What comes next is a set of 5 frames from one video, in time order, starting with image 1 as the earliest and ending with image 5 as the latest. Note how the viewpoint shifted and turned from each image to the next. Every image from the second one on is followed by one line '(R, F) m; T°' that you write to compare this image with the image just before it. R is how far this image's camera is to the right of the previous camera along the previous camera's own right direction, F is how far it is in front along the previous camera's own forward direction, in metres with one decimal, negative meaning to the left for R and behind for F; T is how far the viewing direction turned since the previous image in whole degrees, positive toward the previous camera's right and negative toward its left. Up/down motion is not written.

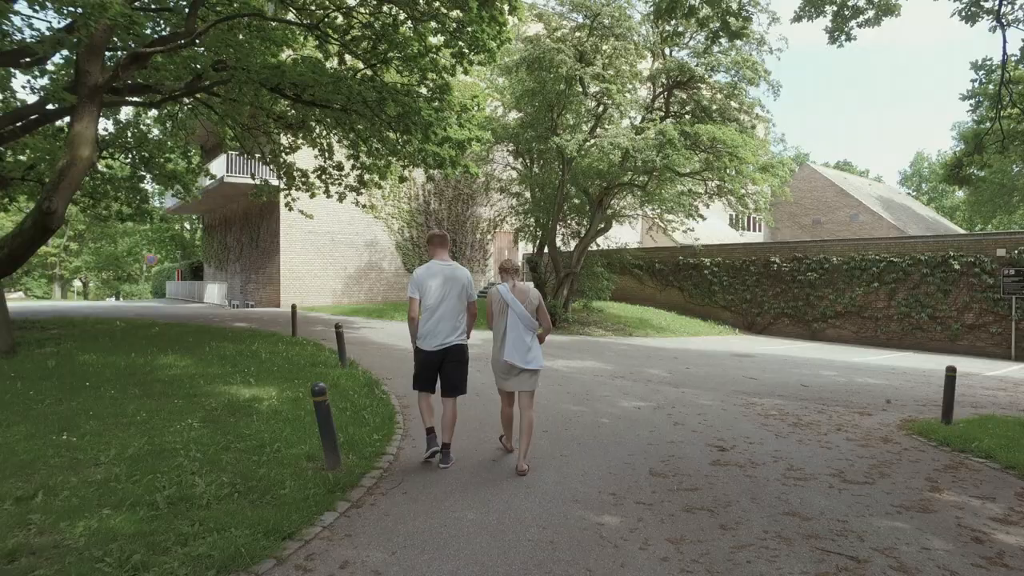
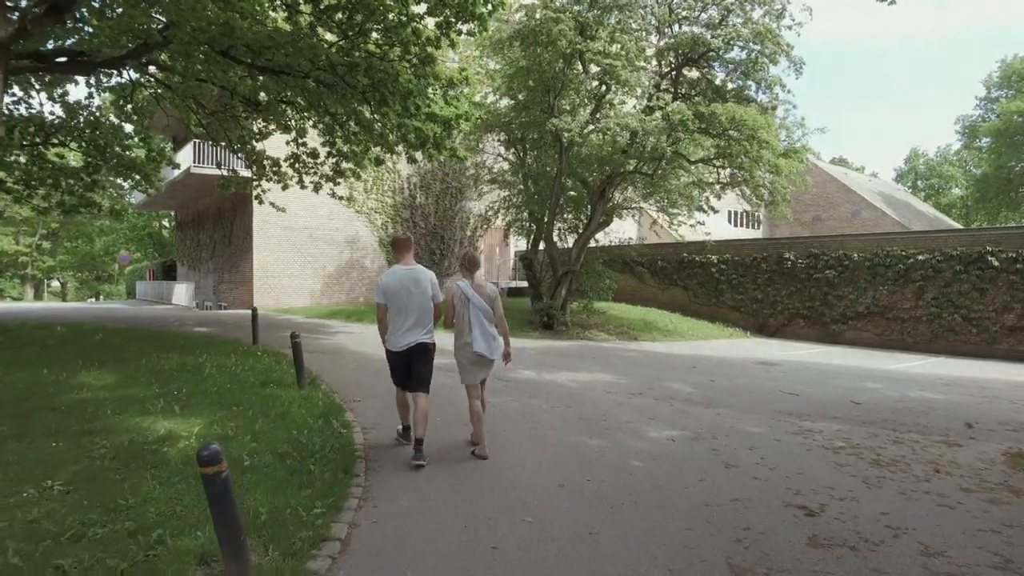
(-0.1, +1.7) m; +1°
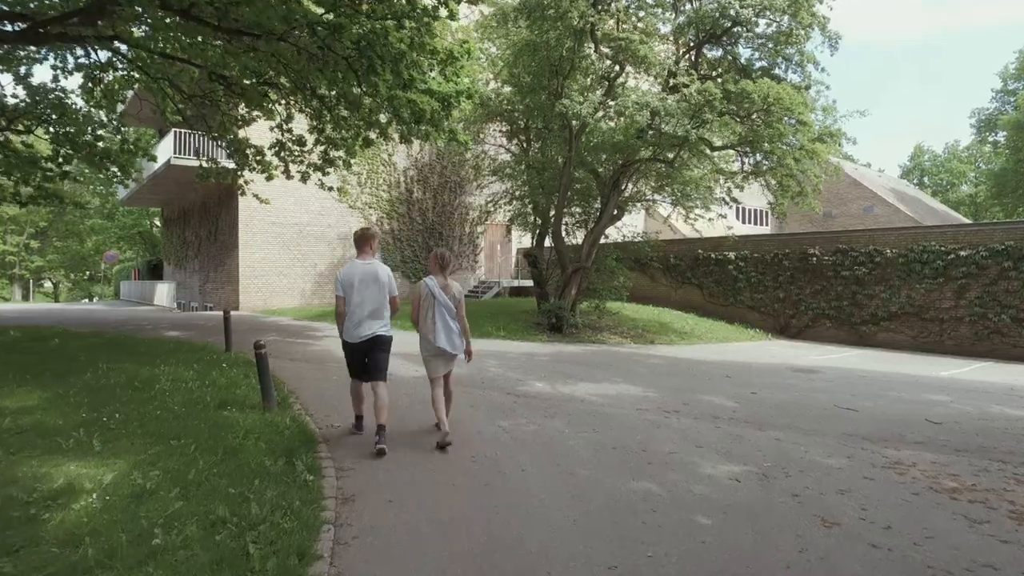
(-0.2, +1.4) m; 0°
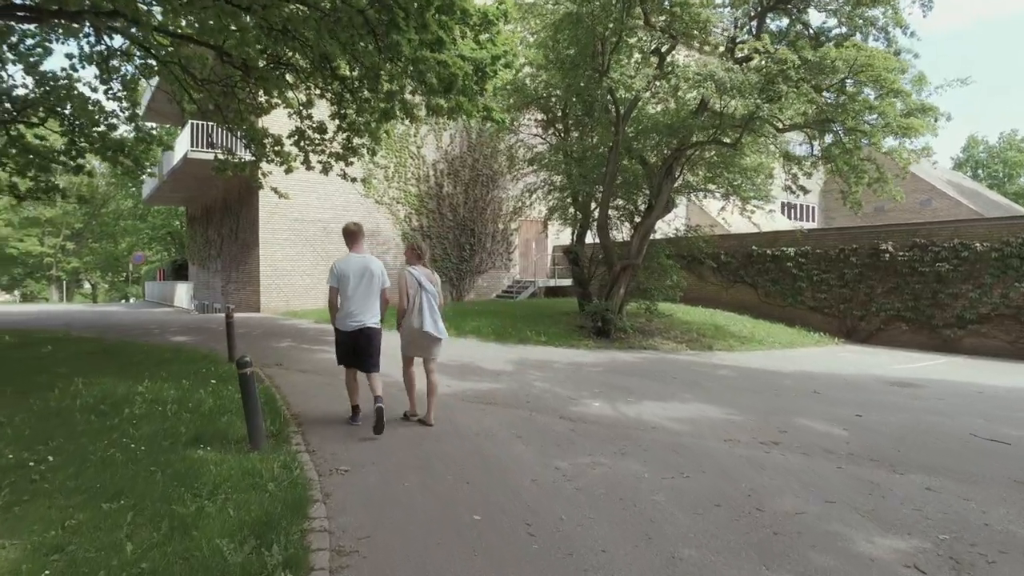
(-0.2, +1.5) m; -3°
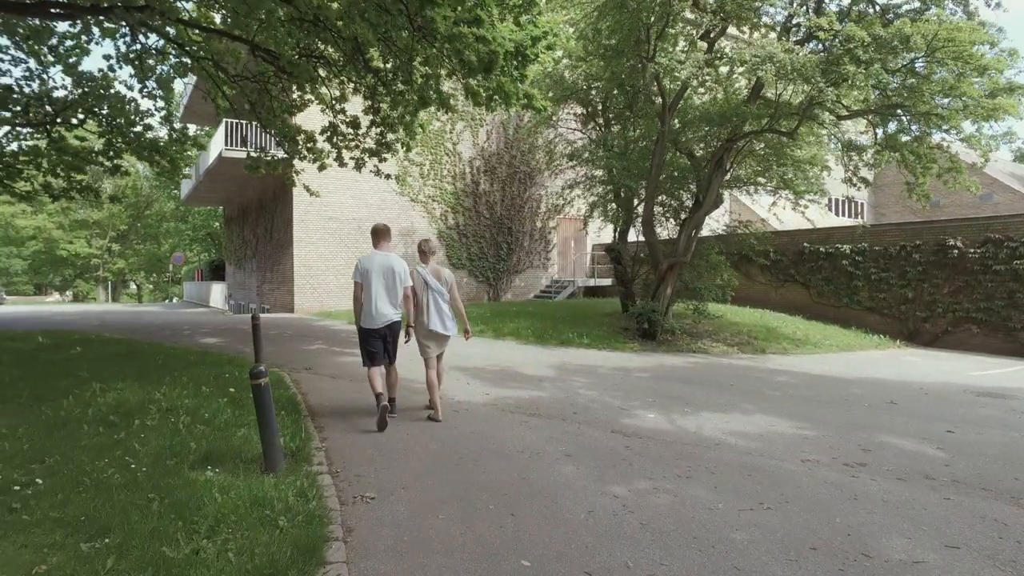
(-0.1, +0.6) m; -3°
